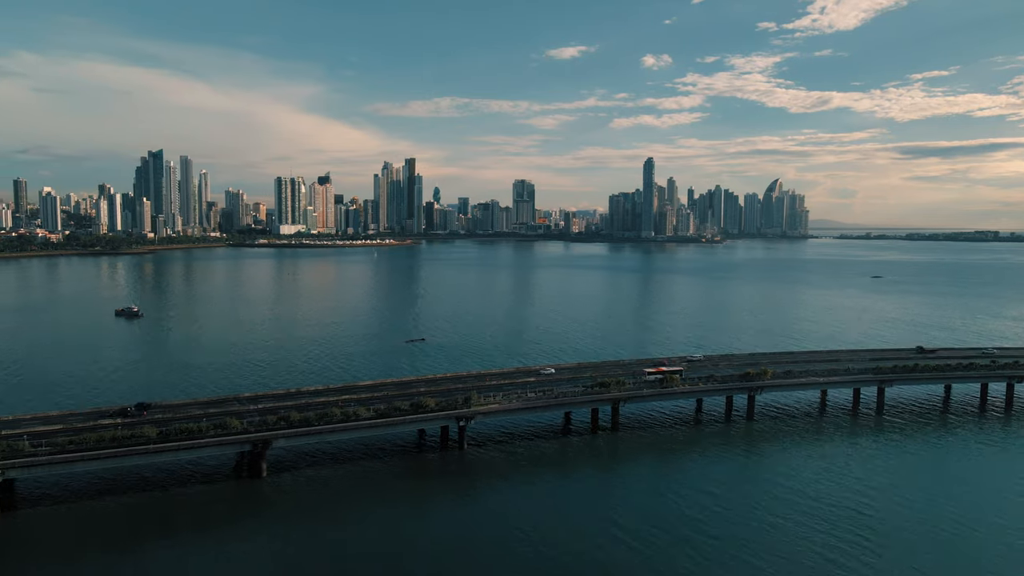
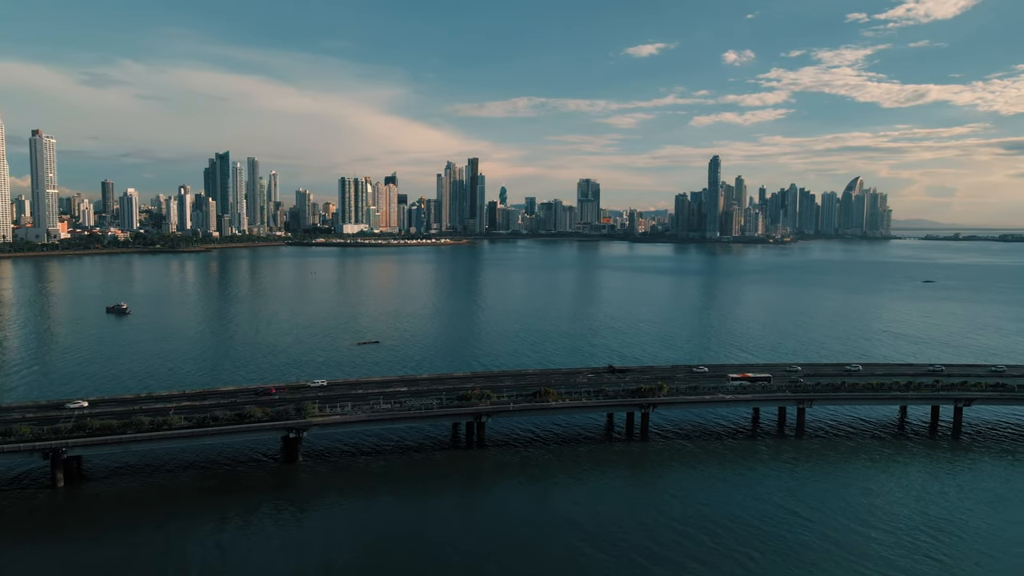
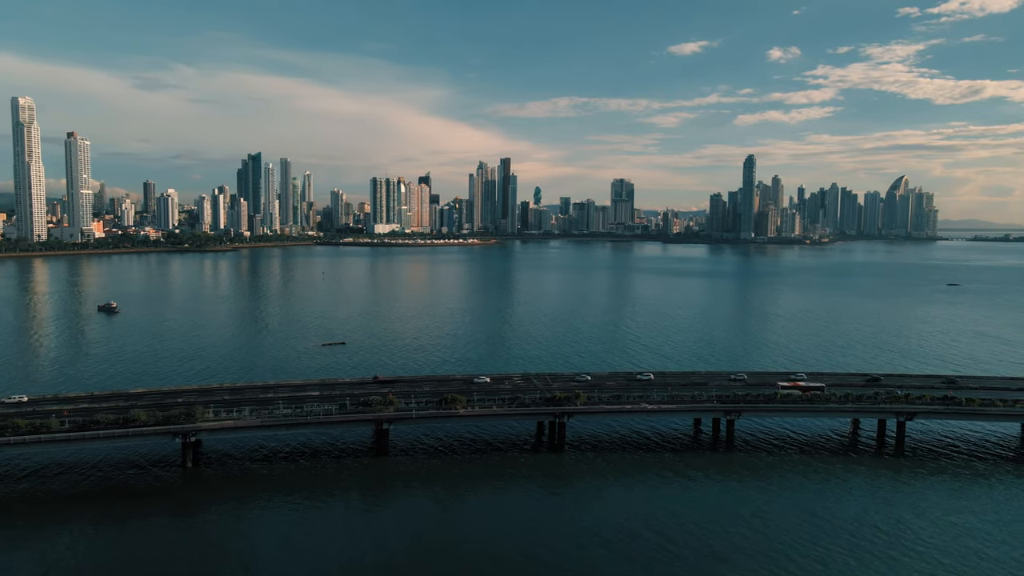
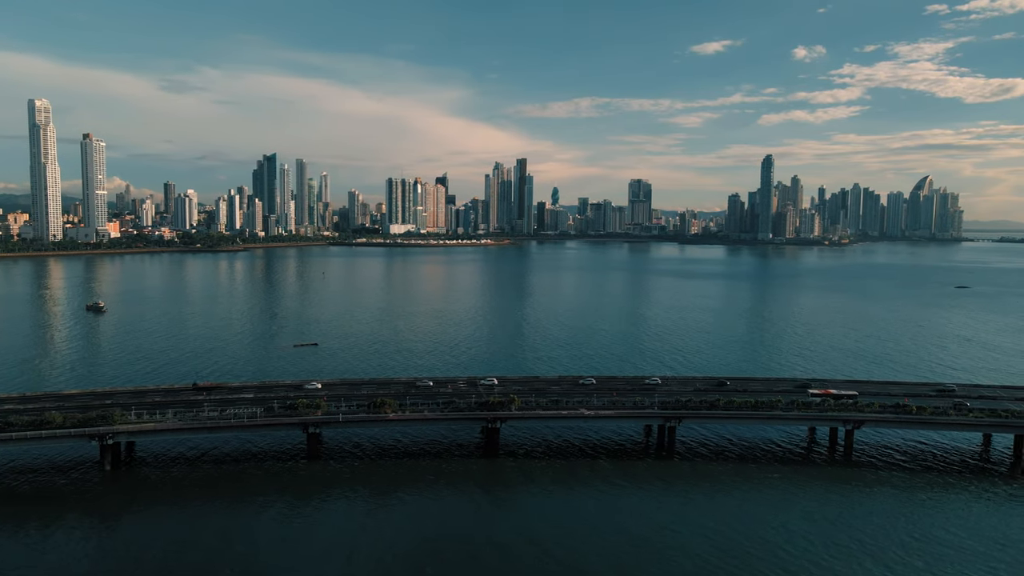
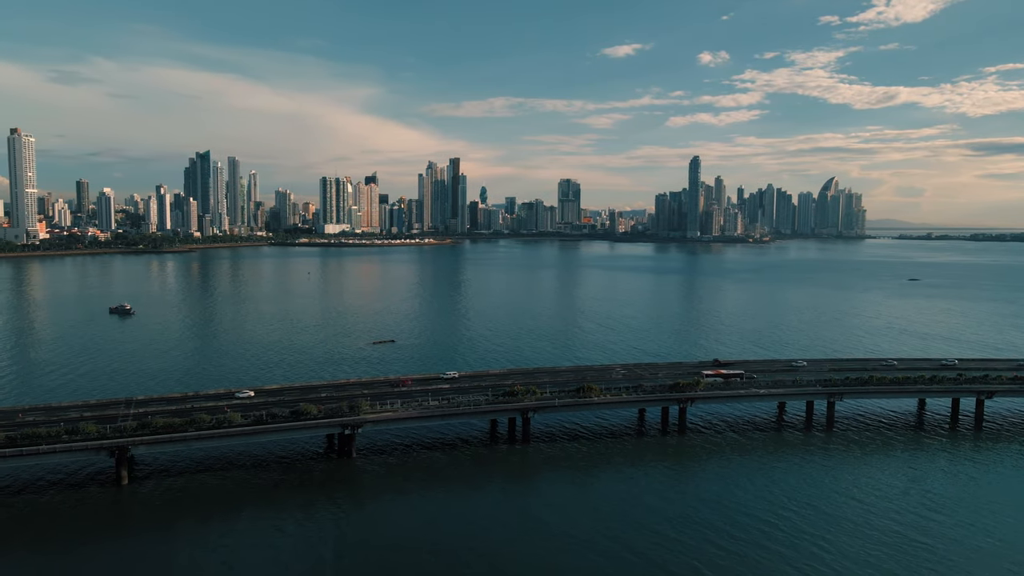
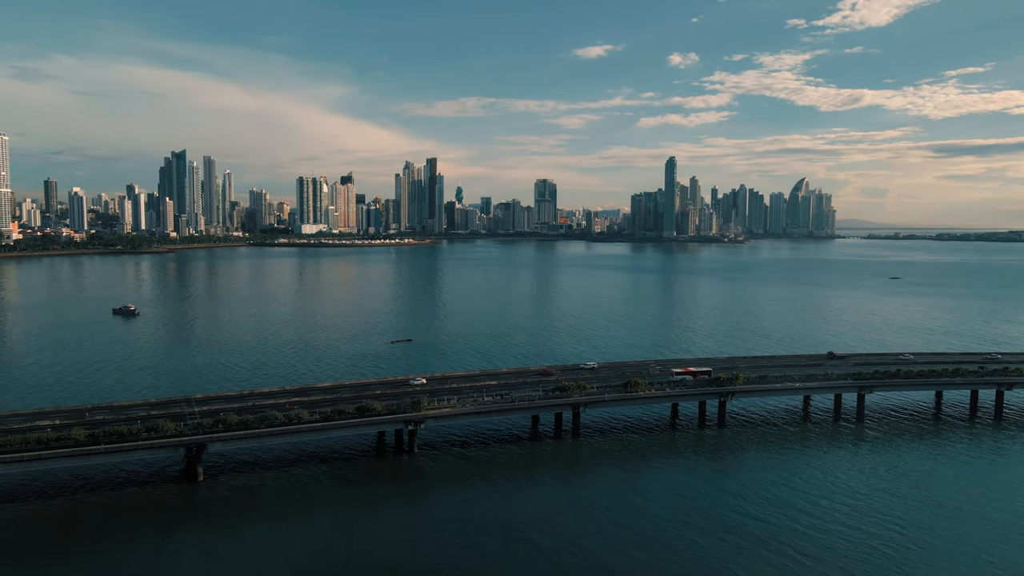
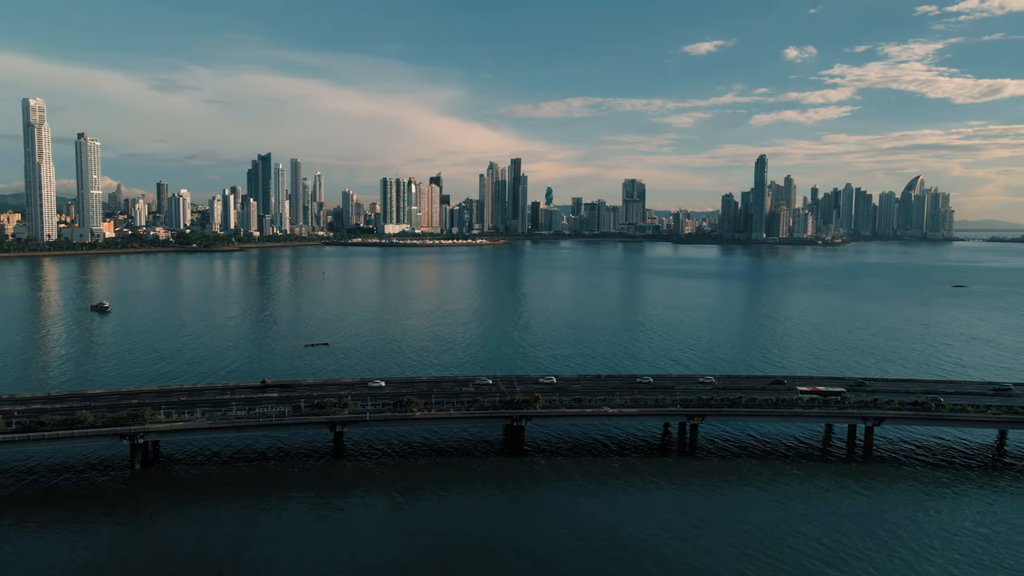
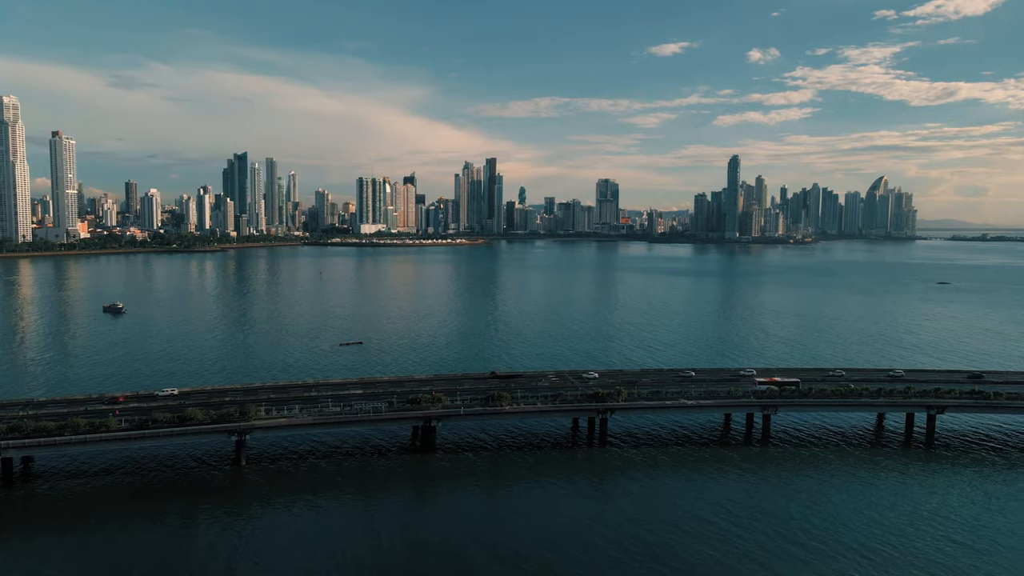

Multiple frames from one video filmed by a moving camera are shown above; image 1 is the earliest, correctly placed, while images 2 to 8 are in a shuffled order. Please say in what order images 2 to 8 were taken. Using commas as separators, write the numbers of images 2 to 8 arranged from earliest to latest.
6, 5, 2, 8, 3, 7, 4
